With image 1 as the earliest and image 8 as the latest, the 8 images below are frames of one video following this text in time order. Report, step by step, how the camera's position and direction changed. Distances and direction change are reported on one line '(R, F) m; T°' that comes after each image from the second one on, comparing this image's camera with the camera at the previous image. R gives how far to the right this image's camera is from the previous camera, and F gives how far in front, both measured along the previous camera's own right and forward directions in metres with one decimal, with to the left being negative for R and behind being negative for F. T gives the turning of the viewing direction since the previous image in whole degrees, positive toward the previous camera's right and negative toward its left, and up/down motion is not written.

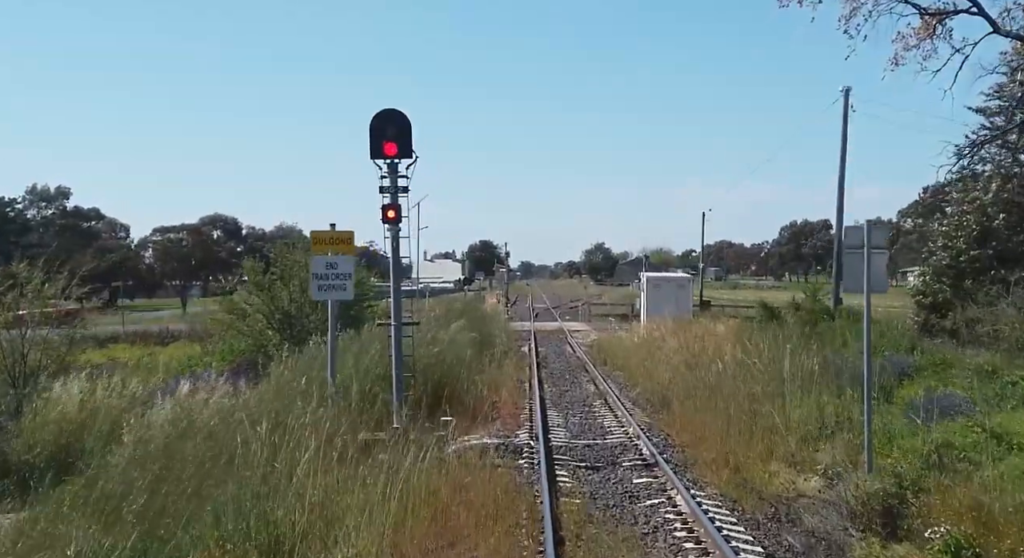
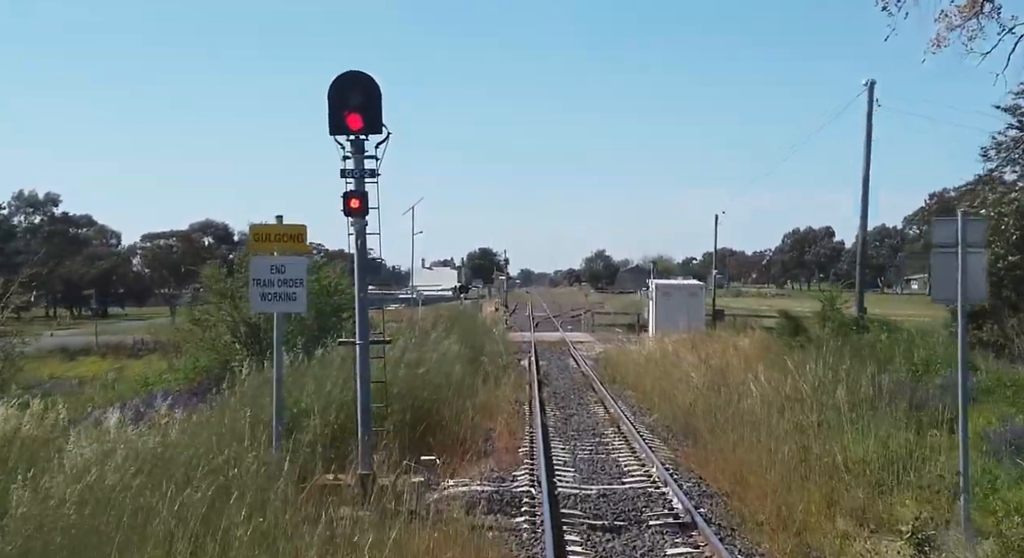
(0.0, +3.1) m; 0°
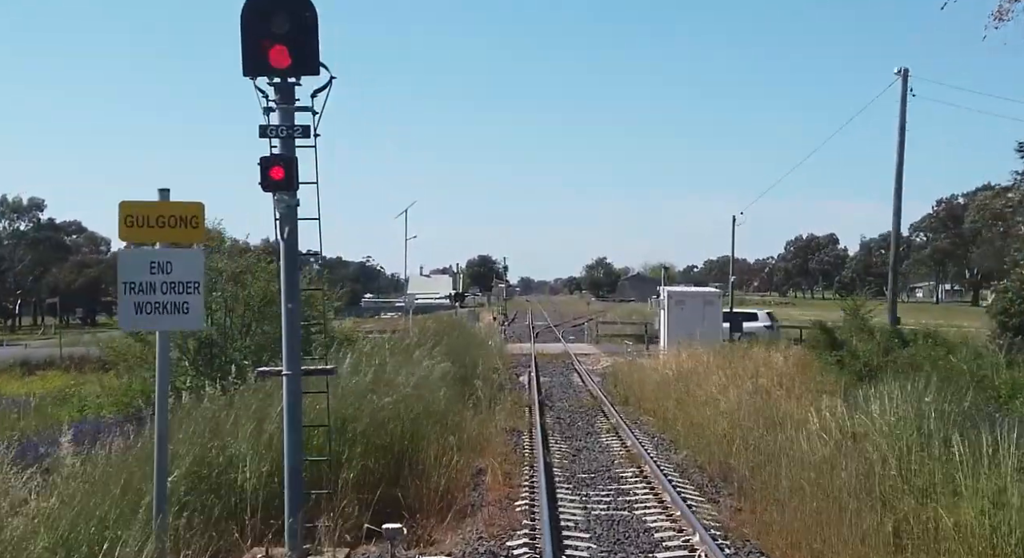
(+0.1, +3.6) m; 0°
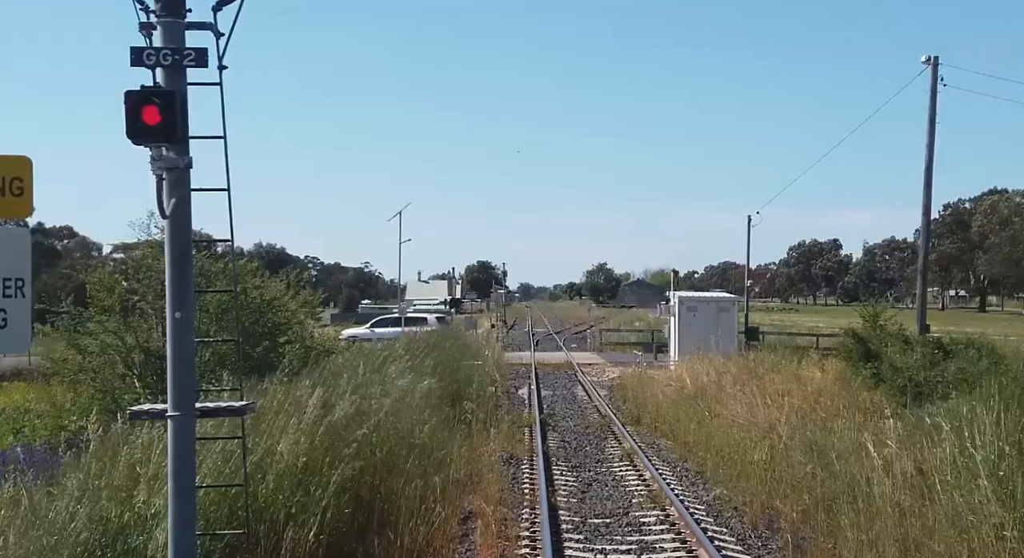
(0.0, +2.7) m; 0°
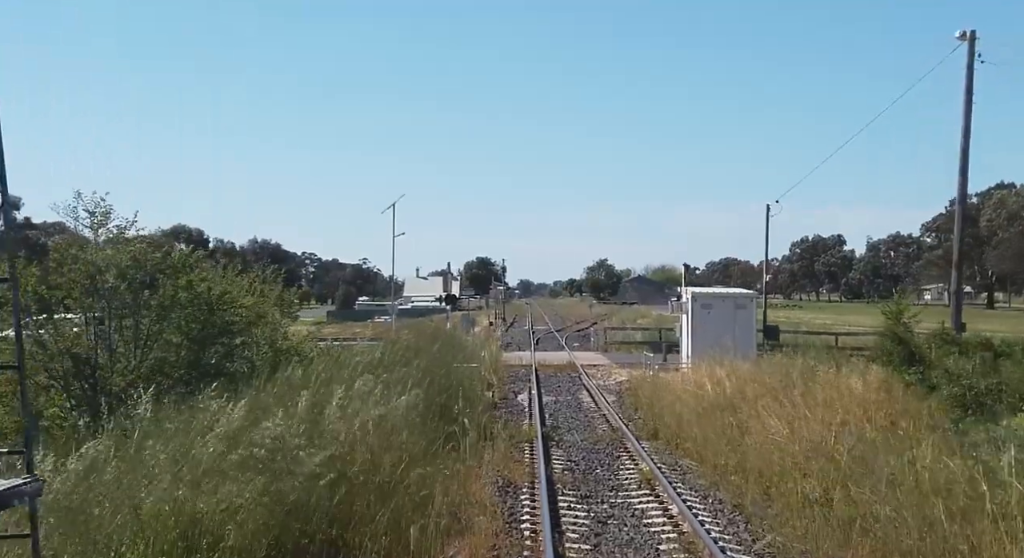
(0.0, +2.7) m; 0°
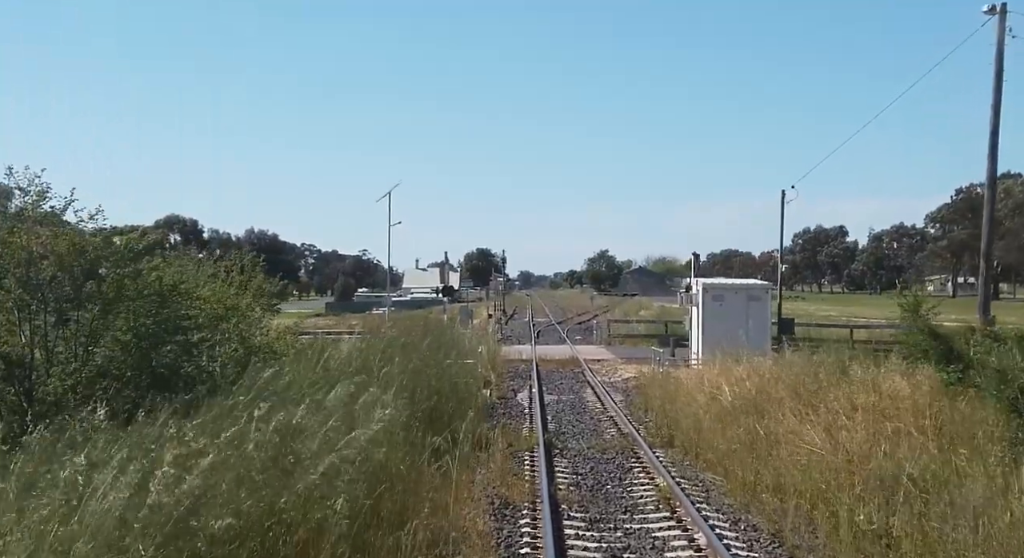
(0.0, +1.9) m; 0°
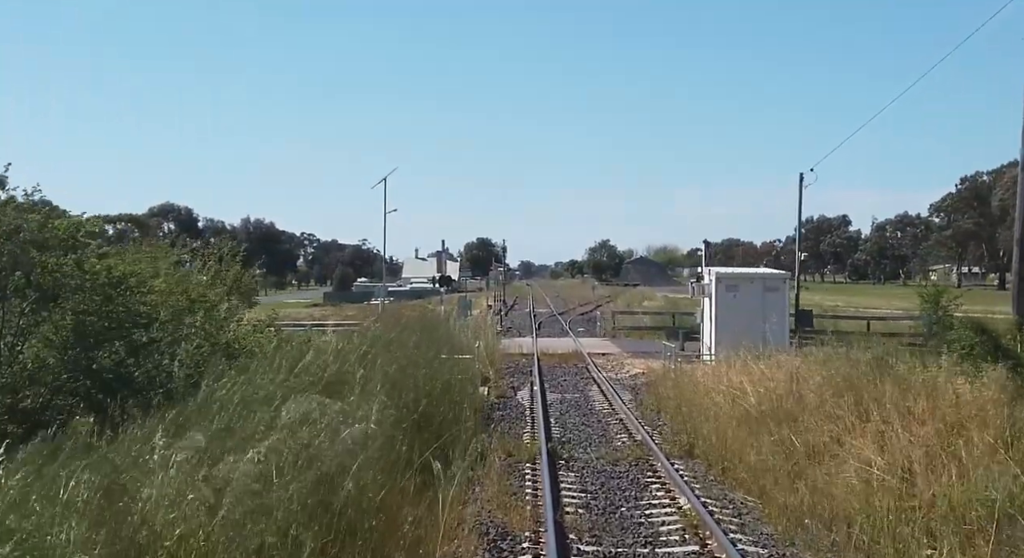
(0.0, +1.9) m; 0°
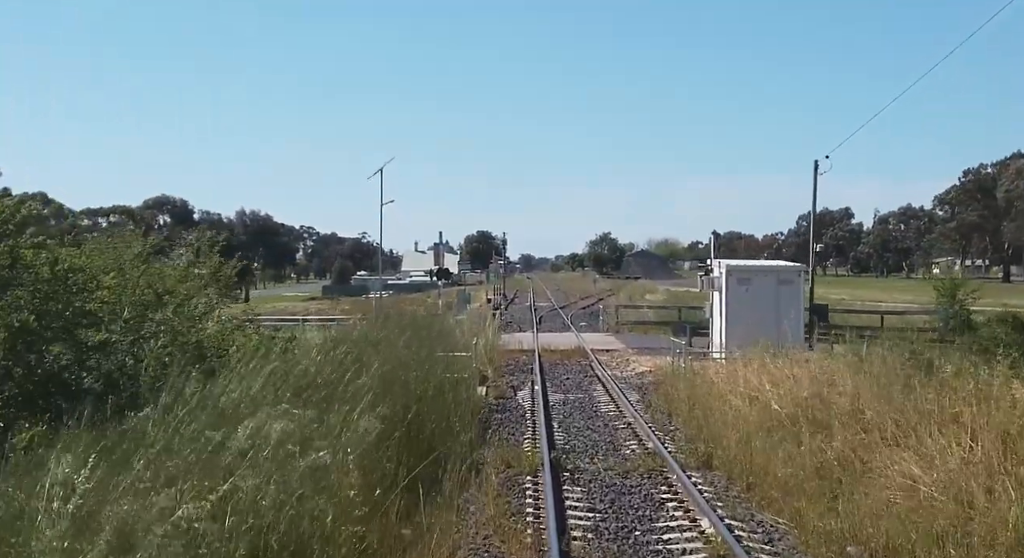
(0.0, +1.4) m; 0°
